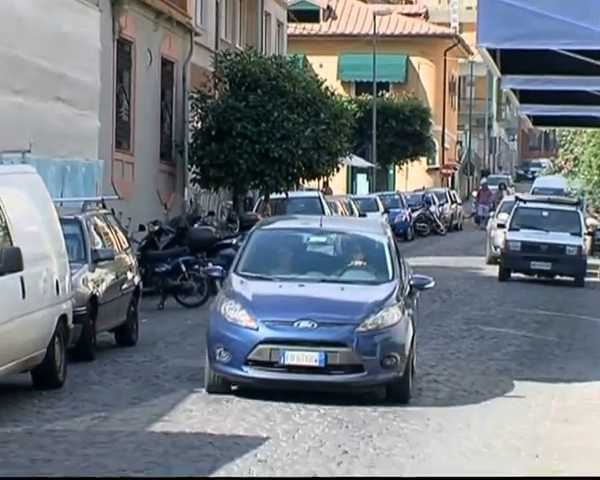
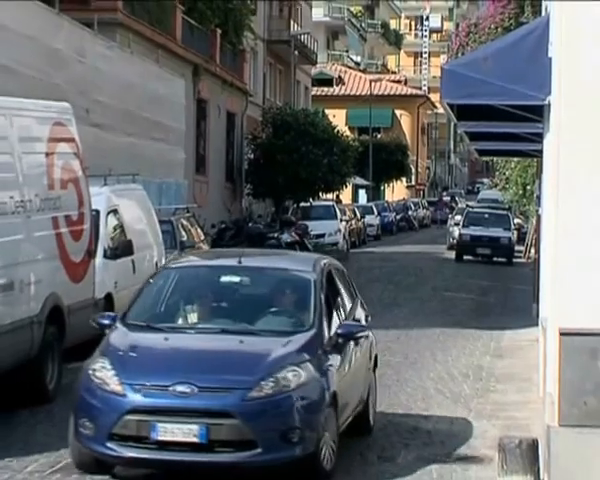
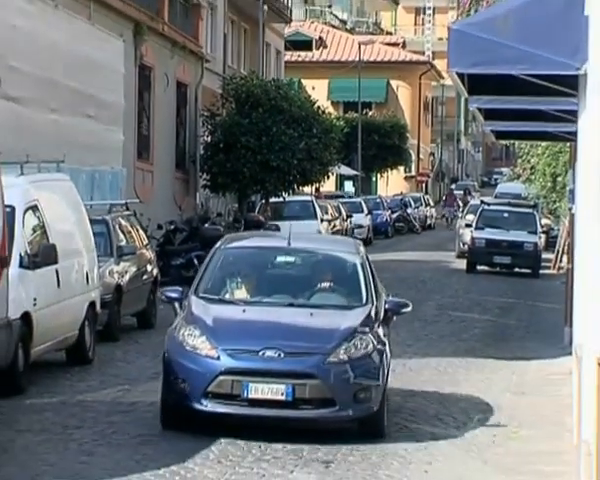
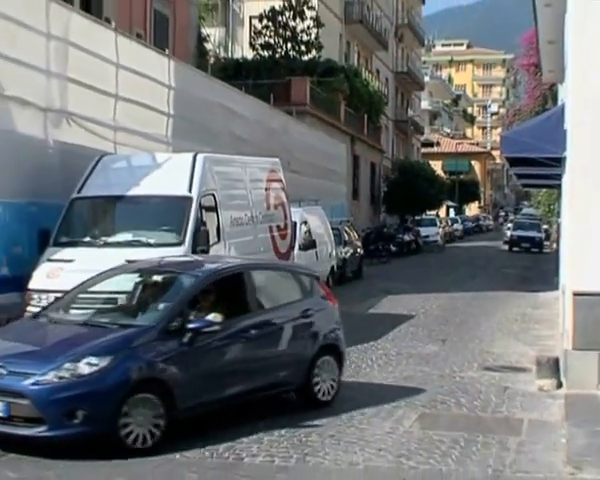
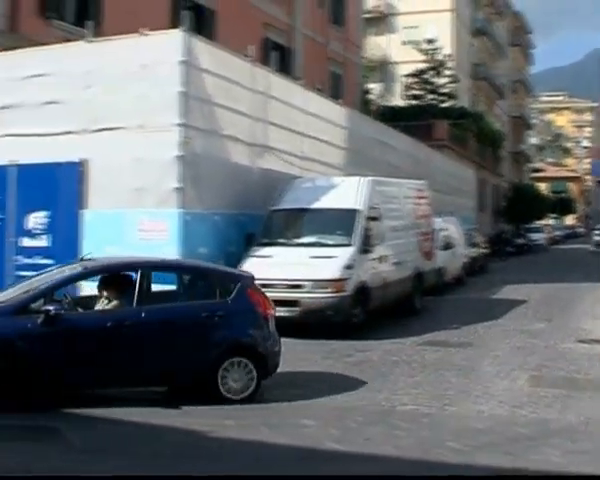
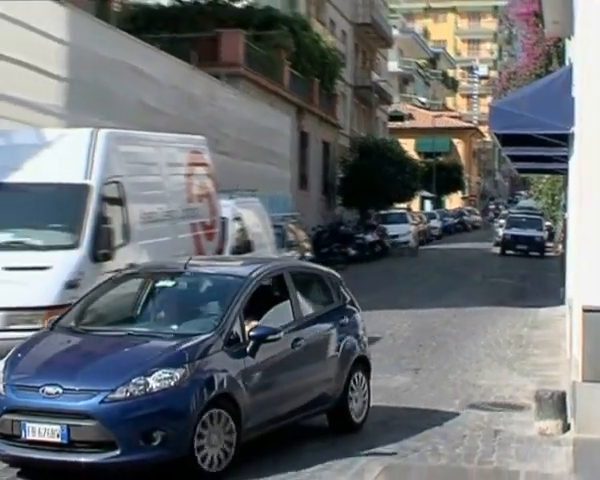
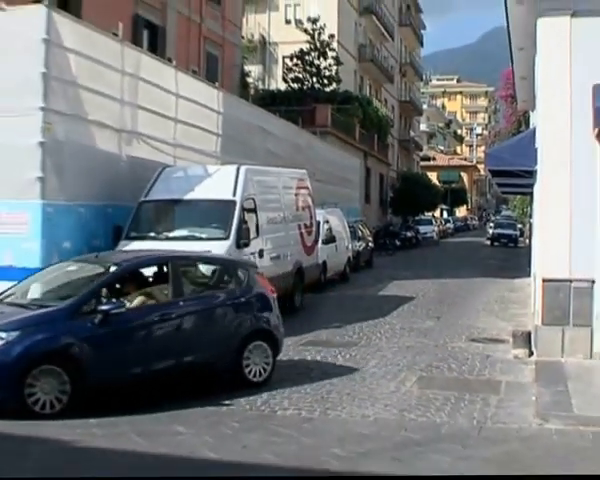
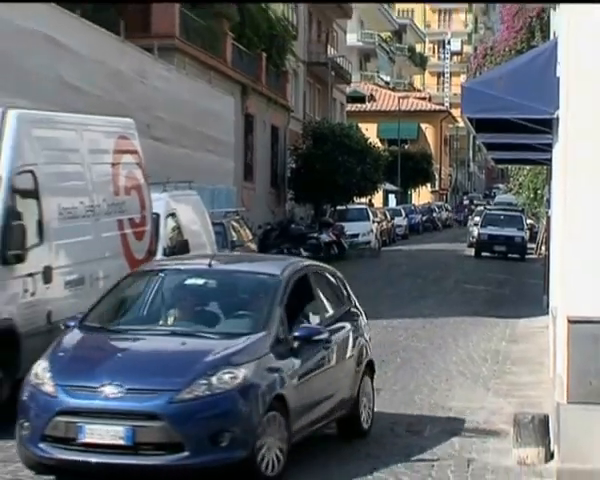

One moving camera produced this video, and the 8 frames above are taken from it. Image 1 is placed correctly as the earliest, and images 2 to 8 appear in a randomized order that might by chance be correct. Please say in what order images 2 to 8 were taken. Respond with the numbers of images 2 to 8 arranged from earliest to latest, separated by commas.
3, 2, 8, 6, 4, 7, 5
